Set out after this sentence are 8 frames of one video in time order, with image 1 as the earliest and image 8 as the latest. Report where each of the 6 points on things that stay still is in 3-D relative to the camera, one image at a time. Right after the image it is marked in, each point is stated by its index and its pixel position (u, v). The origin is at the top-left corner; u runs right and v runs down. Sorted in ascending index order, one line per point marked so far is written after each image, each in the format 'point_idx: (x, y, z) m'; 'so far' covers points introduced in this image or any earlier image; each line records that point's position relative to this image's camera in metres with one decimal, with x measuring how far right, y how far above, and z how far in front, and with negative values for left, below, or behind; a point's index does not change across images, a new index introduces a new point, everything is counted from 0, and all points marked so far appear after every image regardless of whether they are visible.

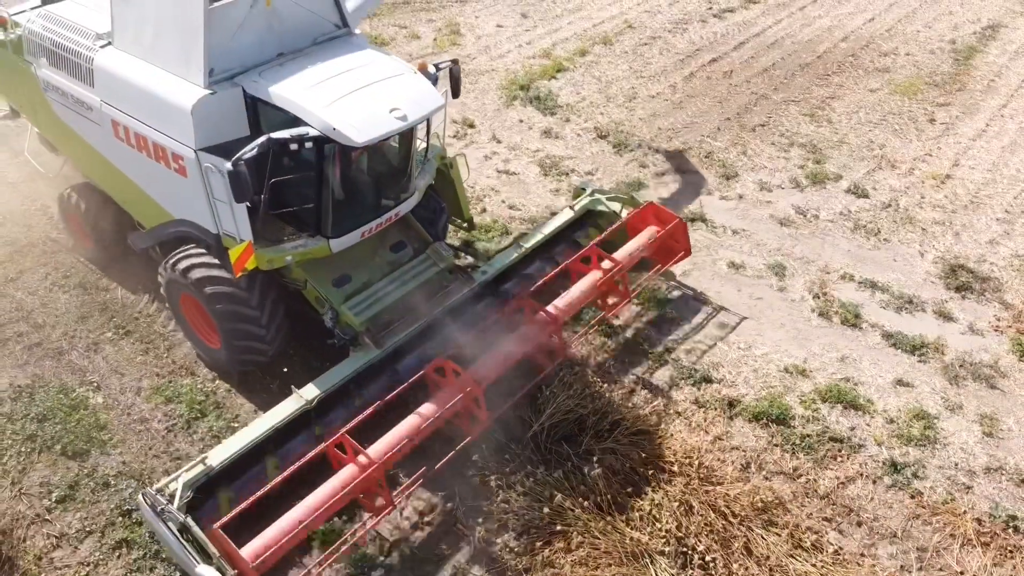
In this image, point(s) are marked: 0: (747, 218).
0: (+2.4, +0.7, +7.6) m
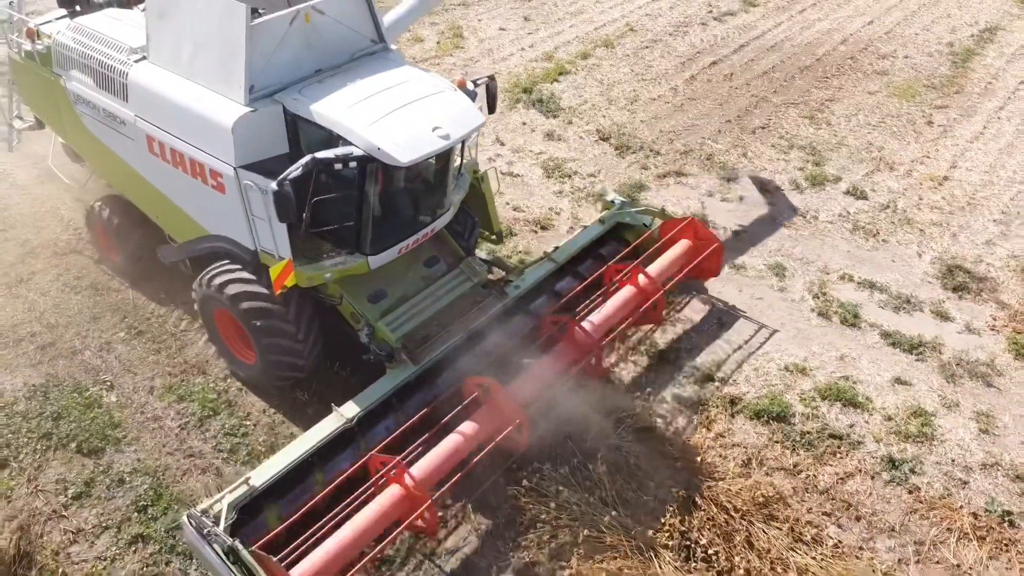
0: (+2.4, +0.7, +7.5) m
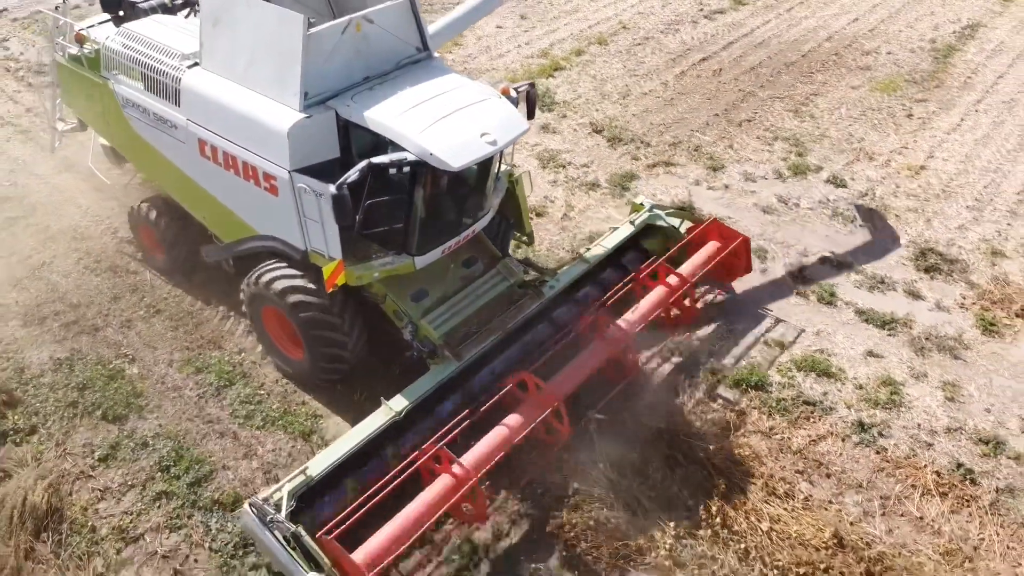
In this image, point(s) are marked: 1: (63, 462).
0: (+2.3, +0.9, +7.9) m
1: (-3.2, -1.2, +5.2) m
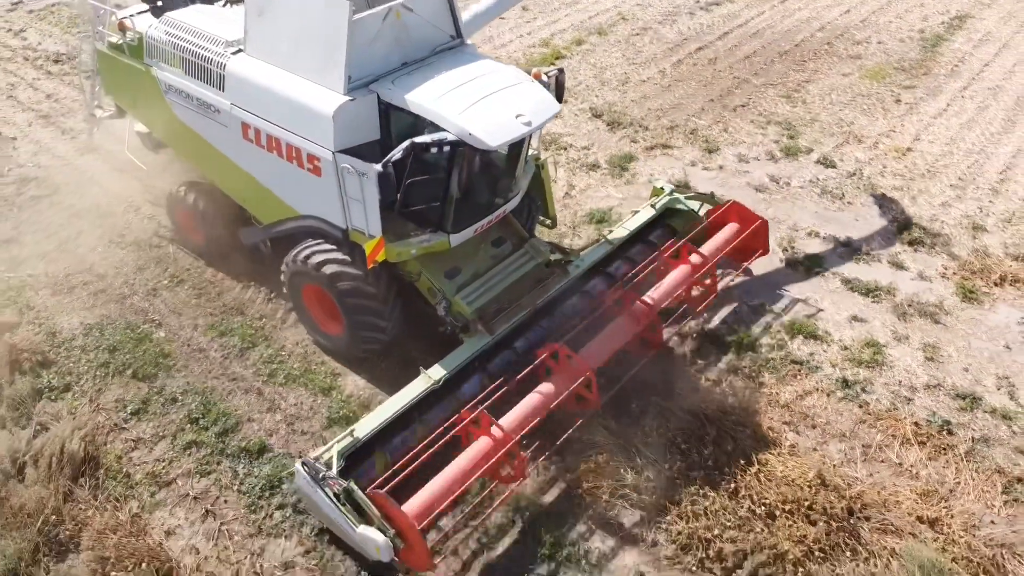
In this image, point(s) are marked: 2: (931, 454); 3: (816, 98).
0: (+2.4, +1.1, +8.3) m
1: (-3.1, -1.0, +5.6) m
2: (+3.0, -1.2, +5.4) m
3: (+4.0, +2.5, +9.8) m
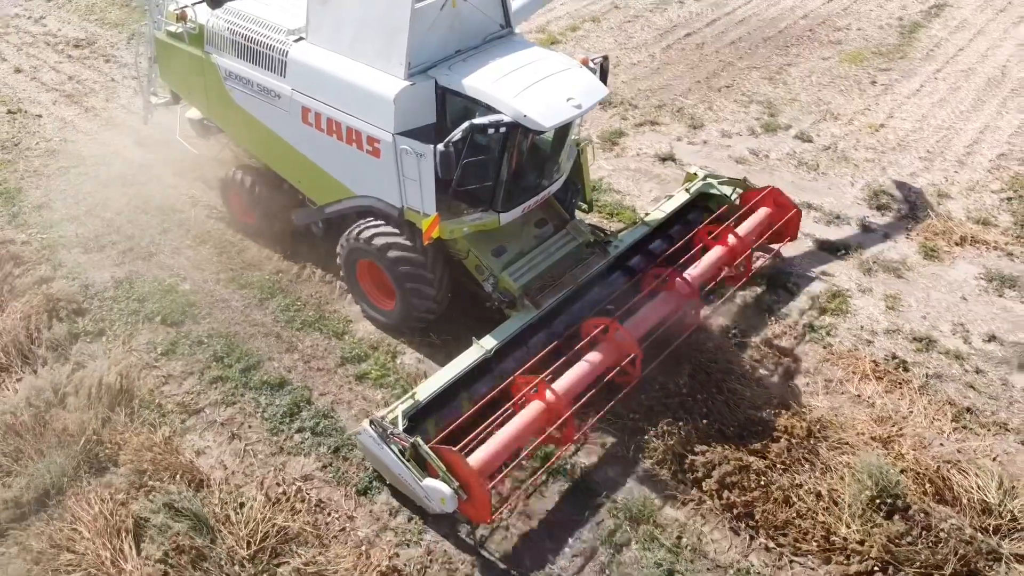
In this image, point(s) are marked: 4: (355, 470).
0: (+2.3, +1.5, +8.8) m
1: (-3.1, -0.5, +6.1) m
2: (+3.0, -0.8, +6.0) m
3: (+3.9, +2.9, +10.3) m
4: (-1.1, -1.3, +5.4) m
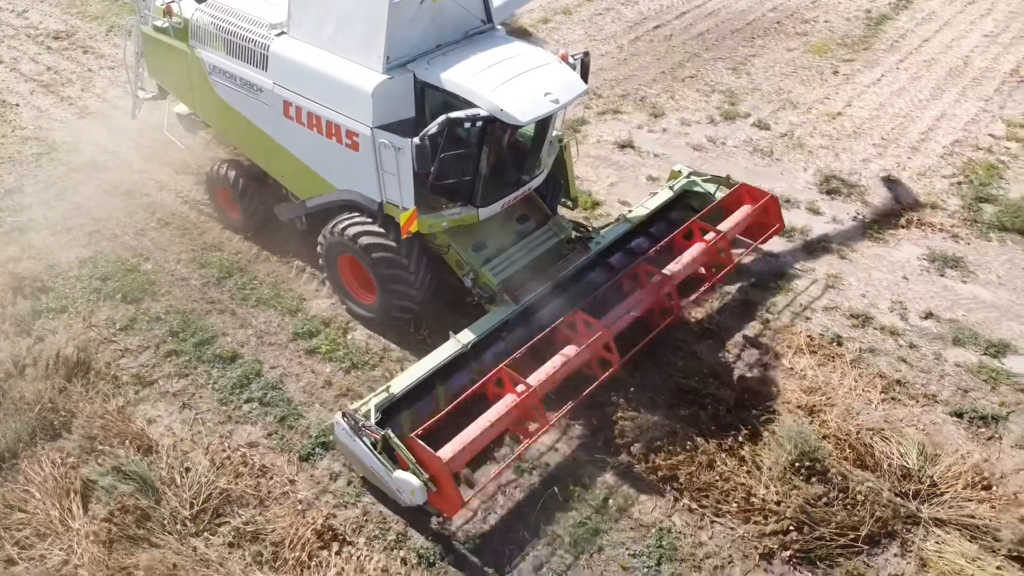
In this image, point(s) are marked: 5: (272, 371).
0: (+1.9, +1.7, +9.0) m
1: (-3.6, -0.4, +6.4) m
2: (+2.5, -0.6, +6.2) m
3: (+3.5, +3.1, +10.5) m
4: (-1.6, -1.1, +5.6) m
5: (-2.0, -0.7, +6.1) m
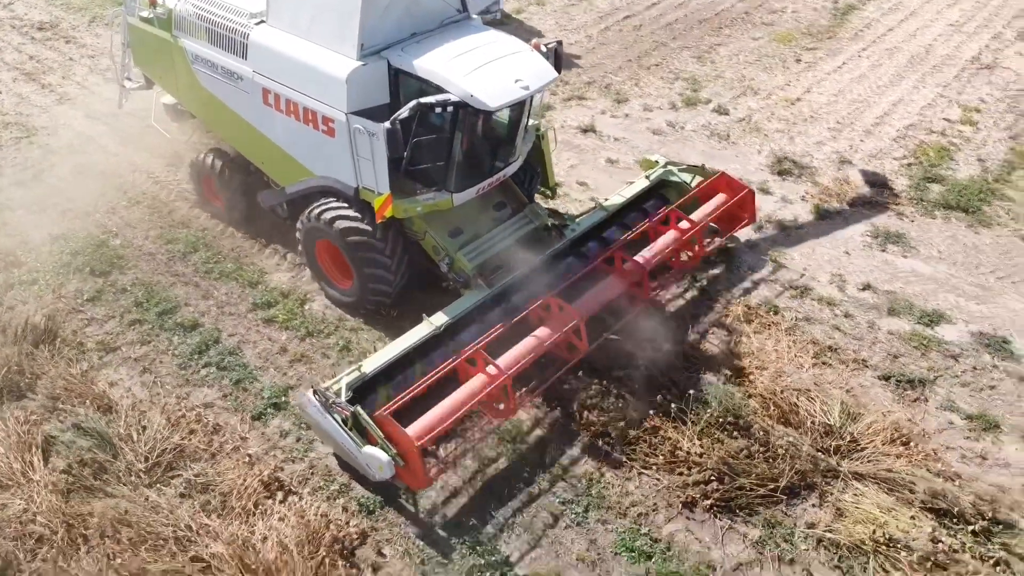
0: (+1.5, +2.0, +9.3) m
1: (-4.0, -0.1, +6.6) m
2: (+2.1, -0.3, +6.4) m
3: (+3.1, +3.3, +10.8) m
4: (-2.0, -0.9, +5.8) m
5: (-2.4, -0.4, +6.3) m
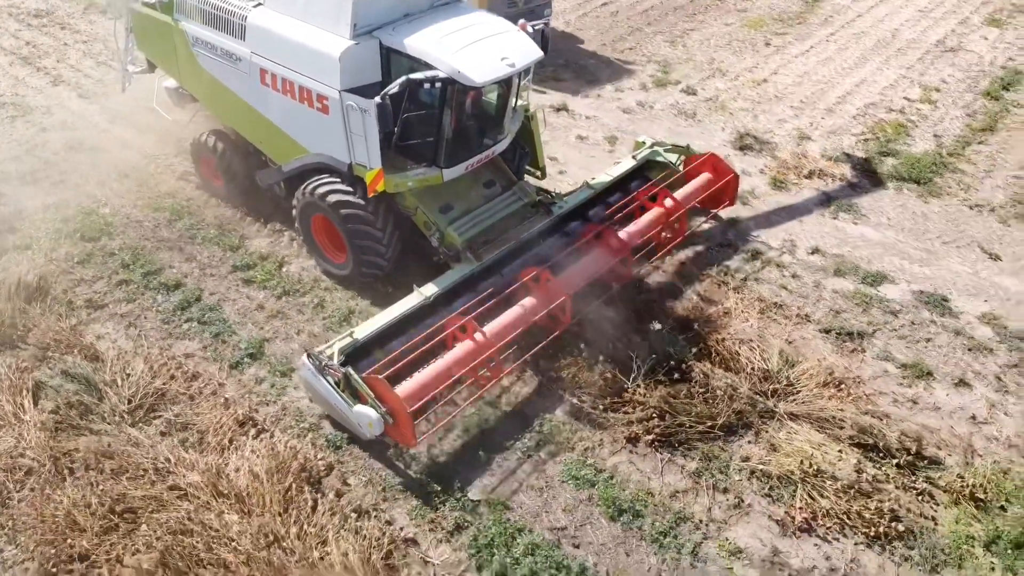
0: (+1.1, +2.3, +9.7) m
1: (-4.4, +0.2, +7.0) m
2: (+1.8, 0.0, +6.8) m
3: (+2.8, +3.7, +11.2) m
4: (-2.3, -0.5, +6.2) m
5: (-2.7, -0.1, +6.7) m
